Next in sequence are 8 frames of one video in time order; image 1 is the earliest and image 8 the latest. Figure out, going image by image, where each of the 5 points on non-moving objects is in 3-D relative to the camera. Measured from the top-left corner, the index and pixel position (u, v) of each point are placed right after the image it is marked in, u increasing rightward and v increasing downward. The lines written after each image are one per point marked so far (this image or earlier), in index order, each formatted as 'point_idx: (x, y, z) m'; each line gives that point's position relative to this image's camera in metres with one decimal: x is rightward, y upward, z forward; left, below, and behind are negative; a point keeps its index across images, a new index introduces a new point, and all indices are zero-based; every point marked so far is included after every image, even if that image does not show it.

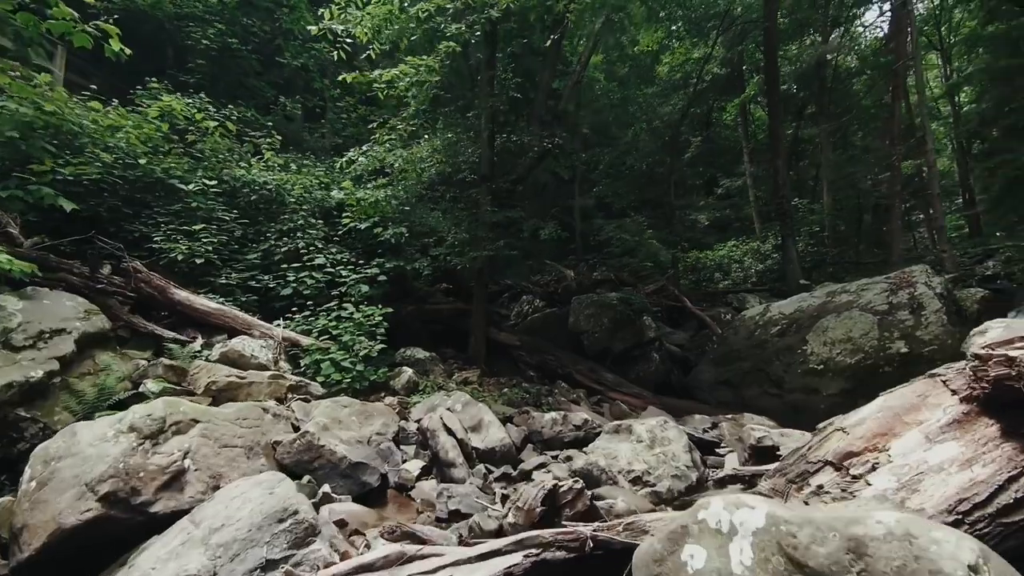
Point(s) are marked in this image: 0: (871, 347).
0: (+6.7, -1.1, +8.9) m
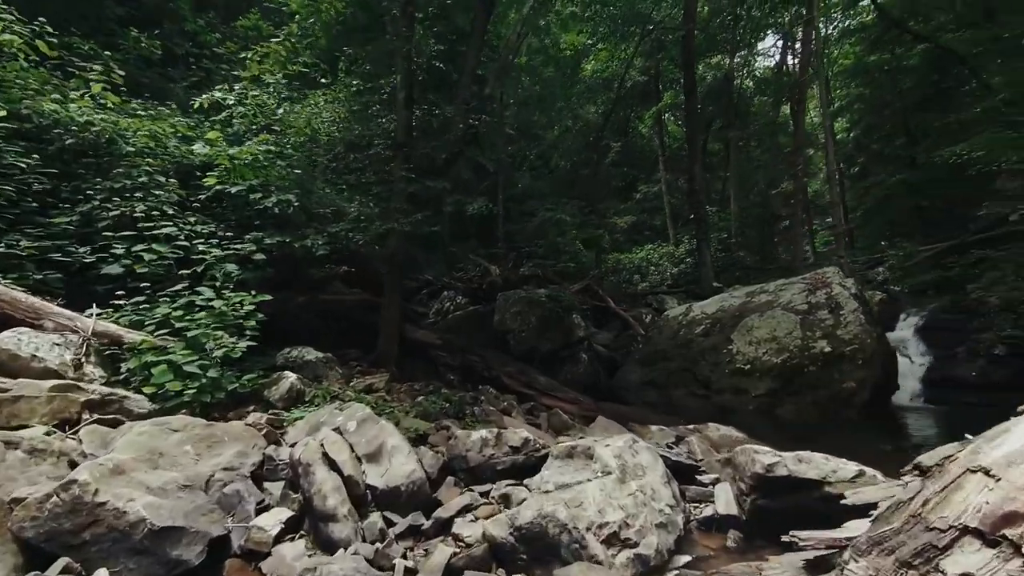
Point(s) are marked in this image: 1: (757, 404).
0: (+5.3, -1.1, +8.8) m
1: (+4.7, -2.2, +8.8) m
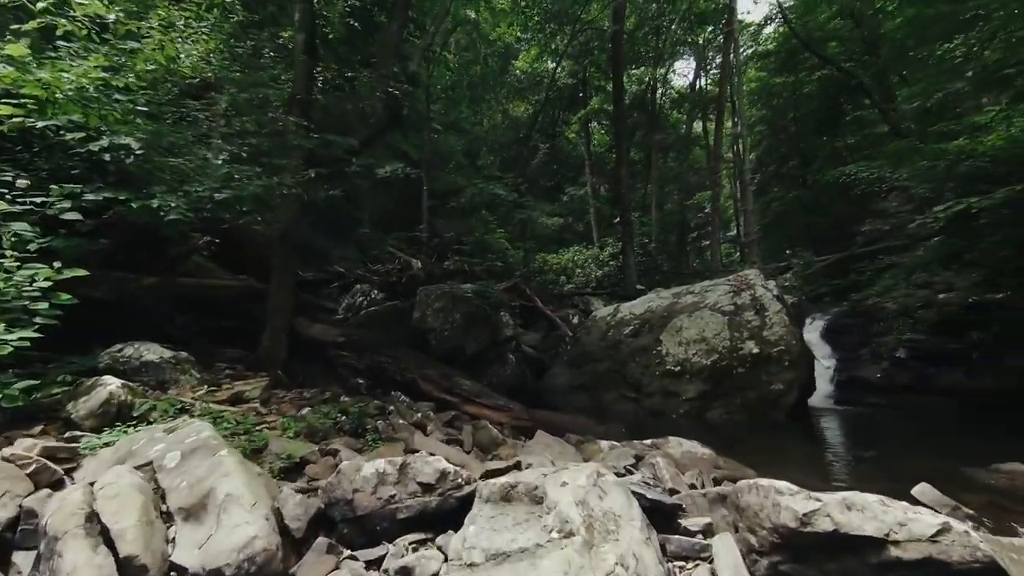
0: (+3.9, -1.1, +8.6) m
1: (+3.3, -2.2, +8.6) m
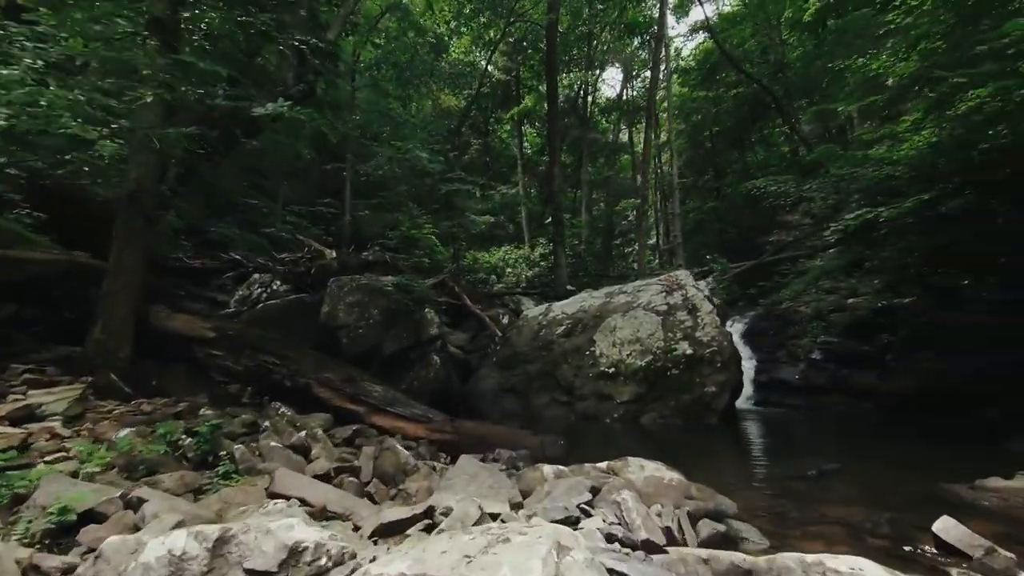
0: (+2.6, -1.0, +8.3) m
1: (+1.9, -2.1, +8.1) m
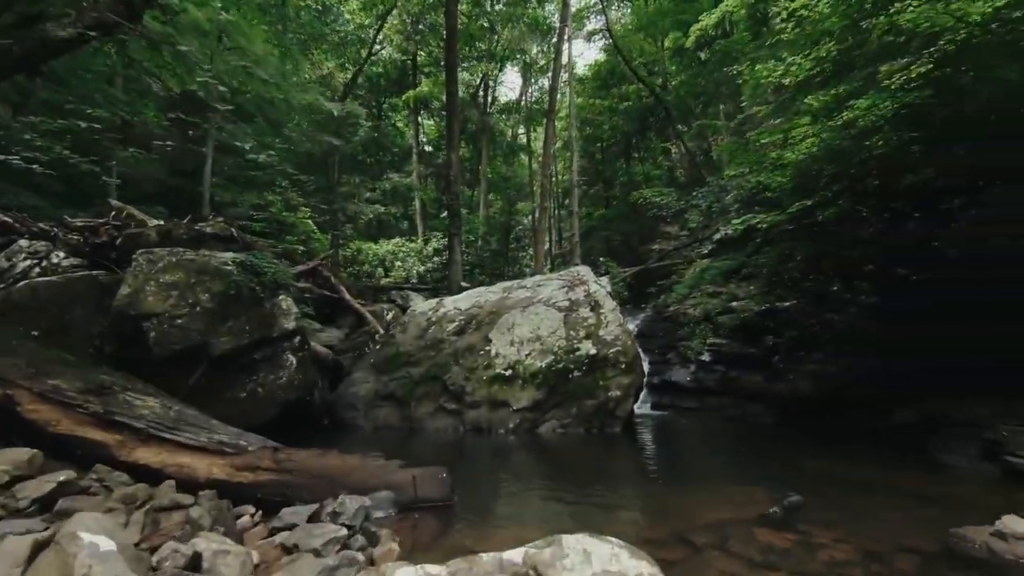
0: (+0.7, -0.9, +7.4) m
1: (+0.1, -2.0, +7.1) m
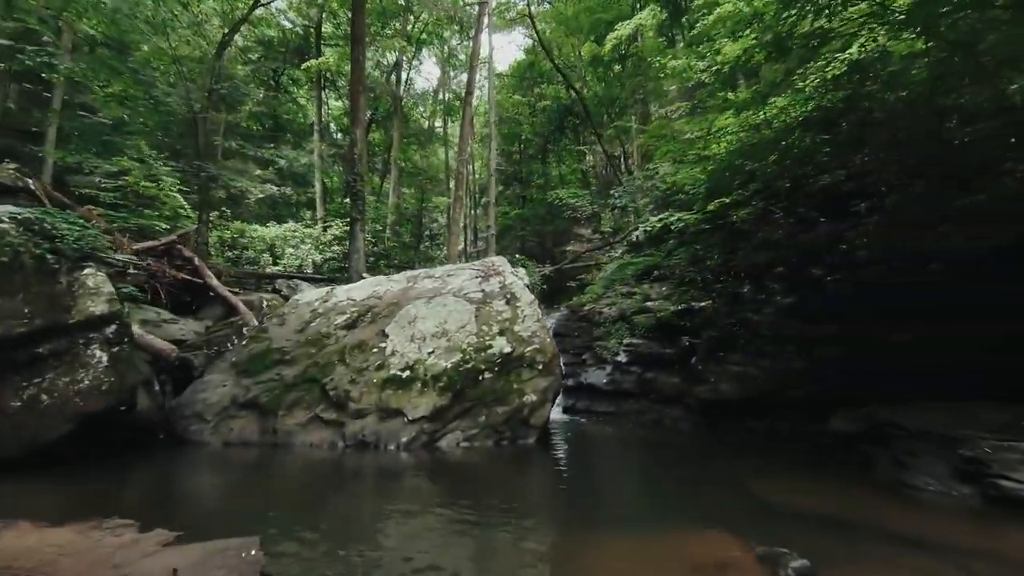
0: (-0.6, -0.7, +6.3) m
1: (-1.2, -1.8, +5.9) m
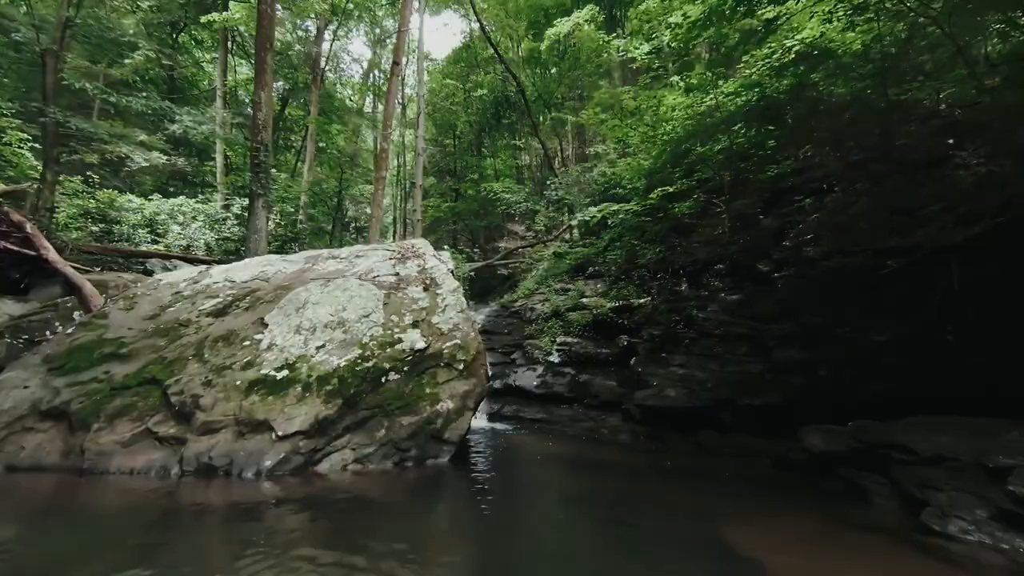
0: (-1.6, -0.5, +5.1) m
1: (-2.1, -1.5, +4.6) m
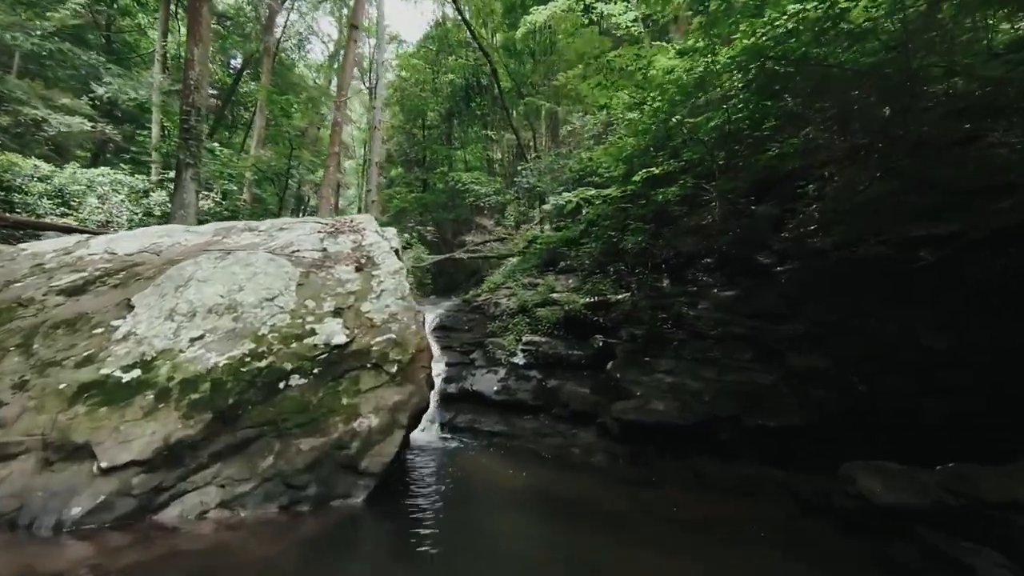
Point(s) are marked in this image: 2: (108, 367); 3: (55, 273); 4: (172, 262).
0: (-2.0, -0.3, +3.9) m
1: (-2.5, -1.3, +3.3) m
2: (-2.8, -0.5, +3.4) m
3: (-4.1, +0.3, +3.9) m
4: (-3.2, +0.3, +4.2) m
